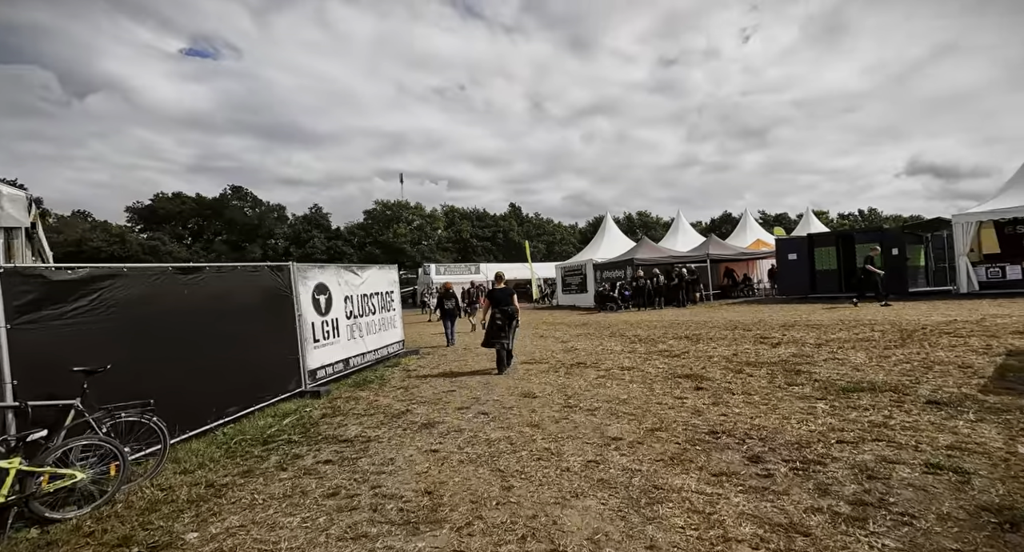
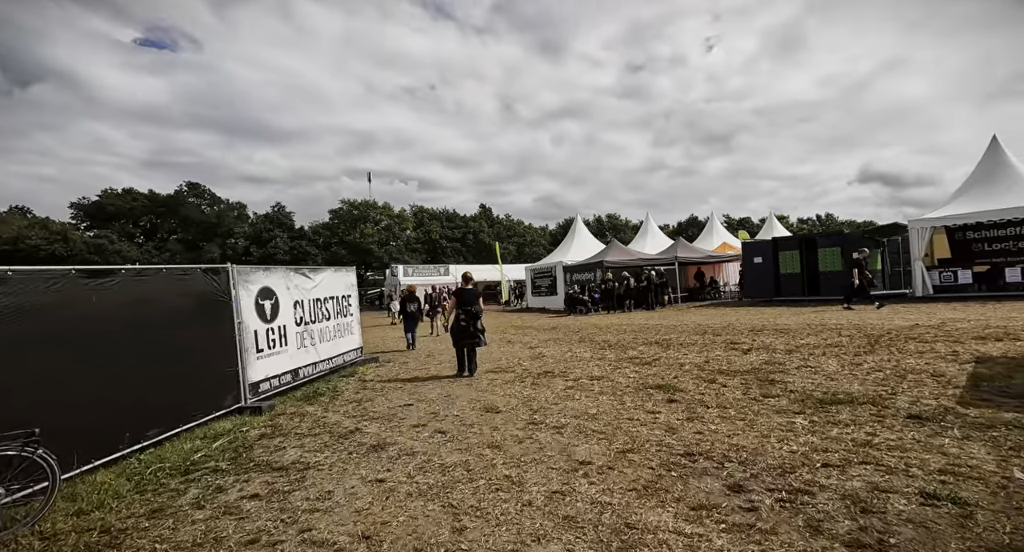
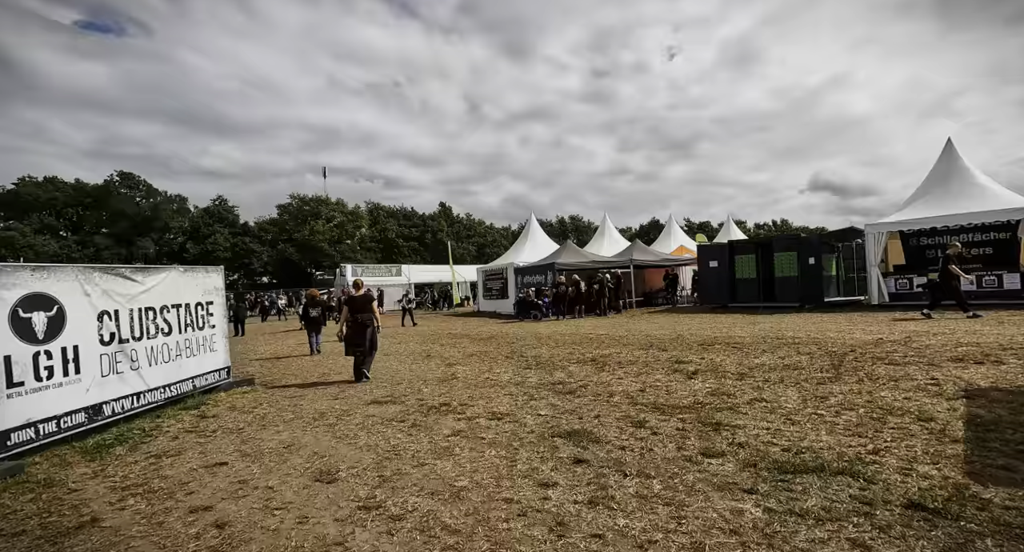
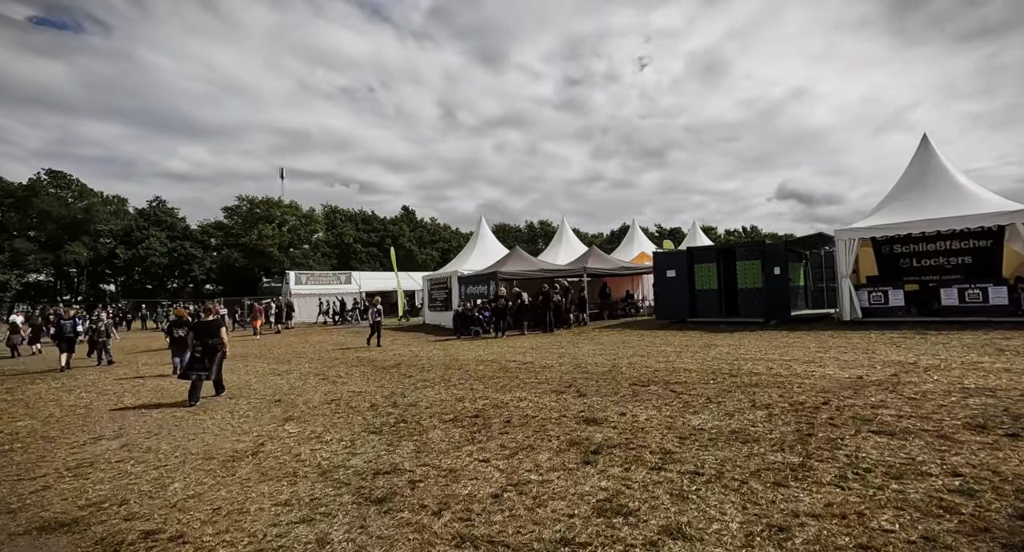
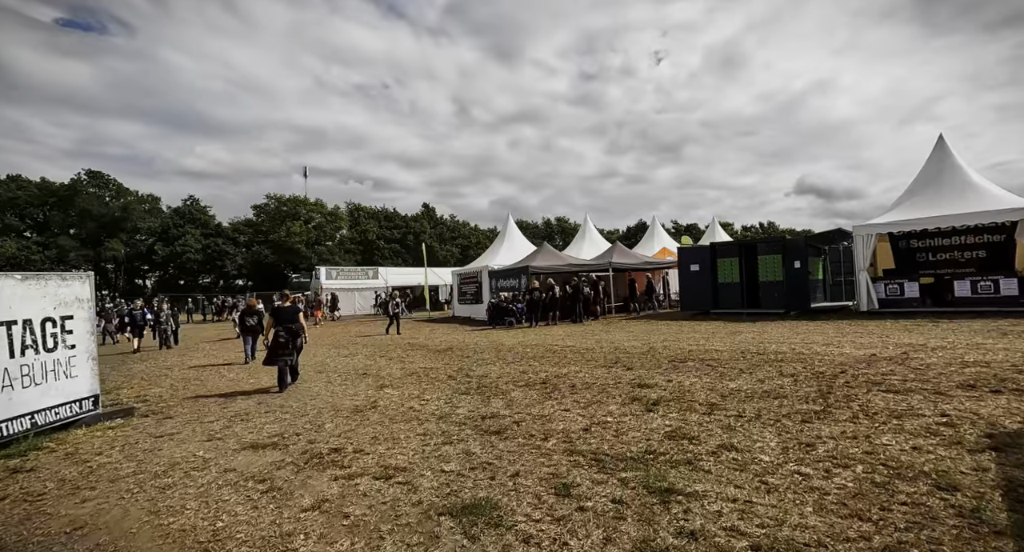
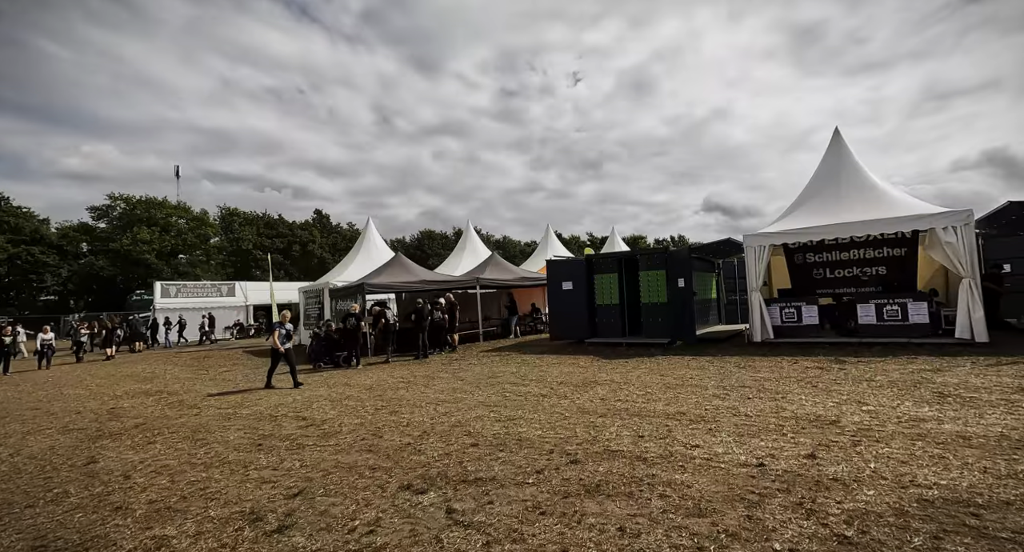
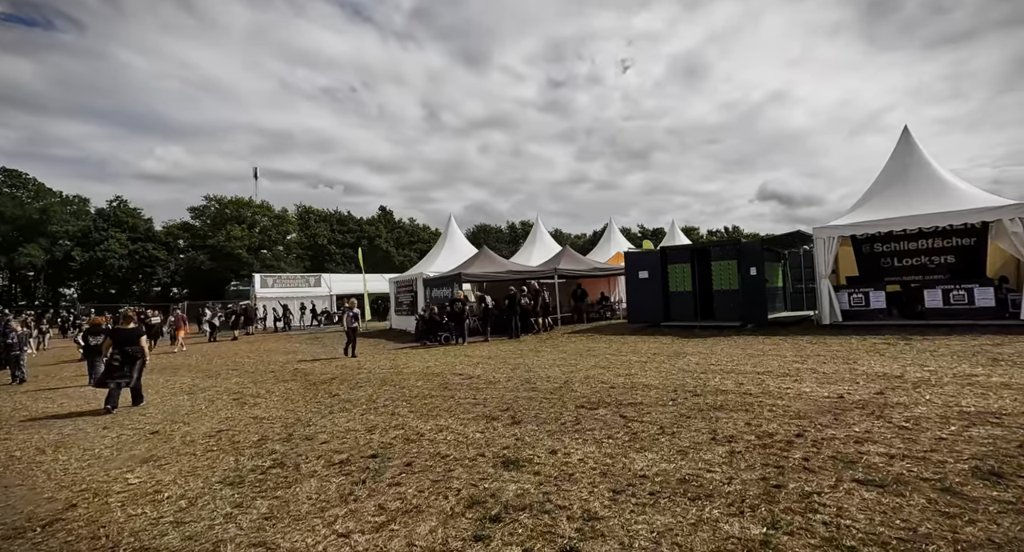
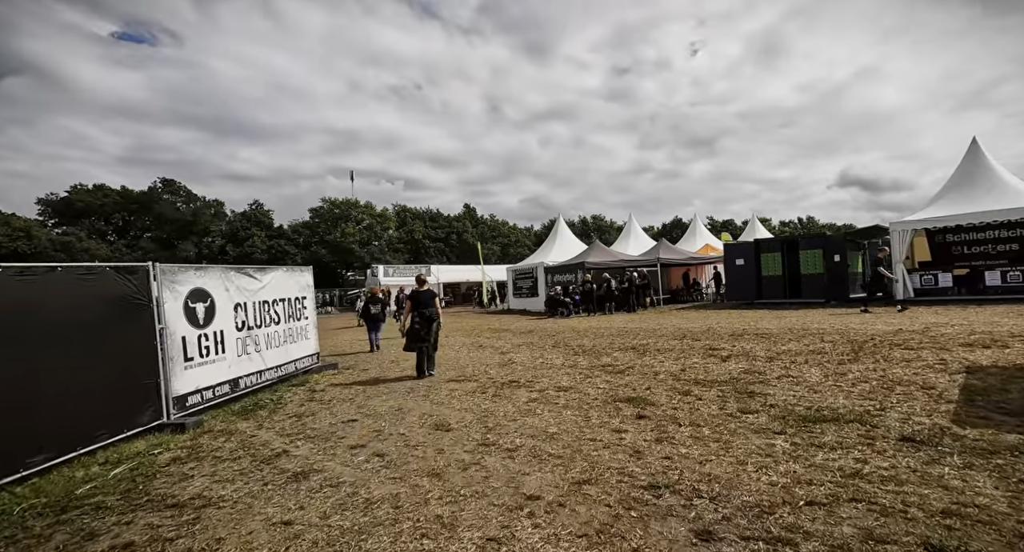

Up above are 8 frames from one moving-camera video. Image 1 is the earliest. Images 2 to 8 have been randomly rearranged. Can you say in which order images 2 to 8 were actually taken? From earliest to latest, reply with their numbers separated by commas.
2, 8, 3, 5, 4, 7, 6
